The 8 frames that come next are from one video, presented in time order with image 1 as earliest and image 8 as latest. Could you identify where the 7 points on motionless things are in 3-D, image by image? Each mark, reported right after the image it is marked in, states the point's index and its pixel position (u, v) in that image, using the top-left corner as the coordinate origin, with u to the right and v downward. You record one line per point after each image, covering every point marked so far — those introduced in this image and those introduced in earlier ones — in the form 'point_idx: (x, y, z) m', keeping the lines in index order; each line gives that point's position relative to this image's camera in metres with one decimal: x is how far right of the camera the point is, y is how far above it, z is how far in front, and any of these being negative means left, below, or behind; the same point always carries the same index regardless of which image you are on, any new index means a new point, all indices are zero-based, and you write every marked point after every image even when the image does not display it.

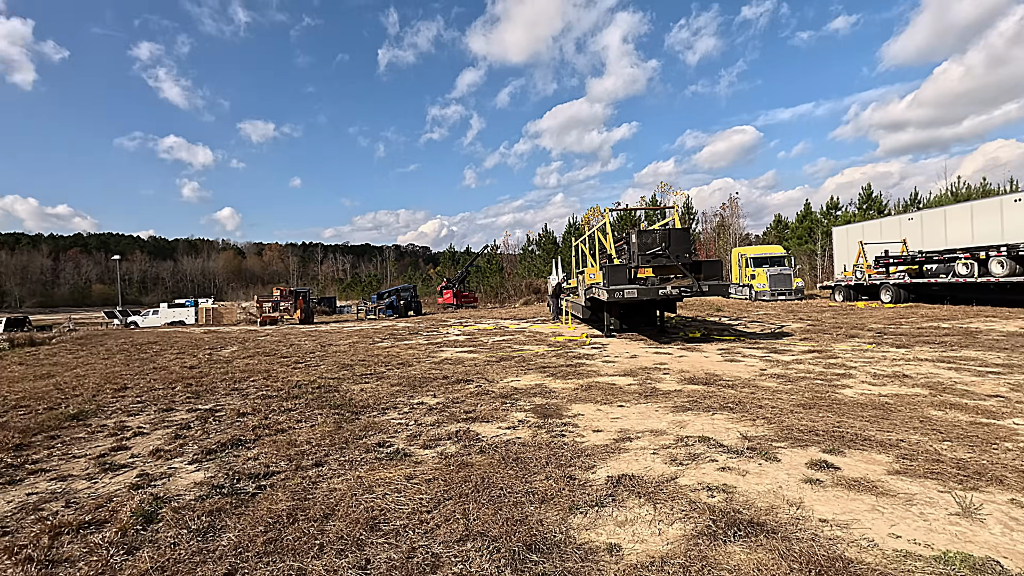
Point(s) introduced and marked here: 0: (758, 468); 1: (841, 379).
0: (+1.6, -1.2, +3.6) m
1: (+4.2, -1.2, +6.9) m
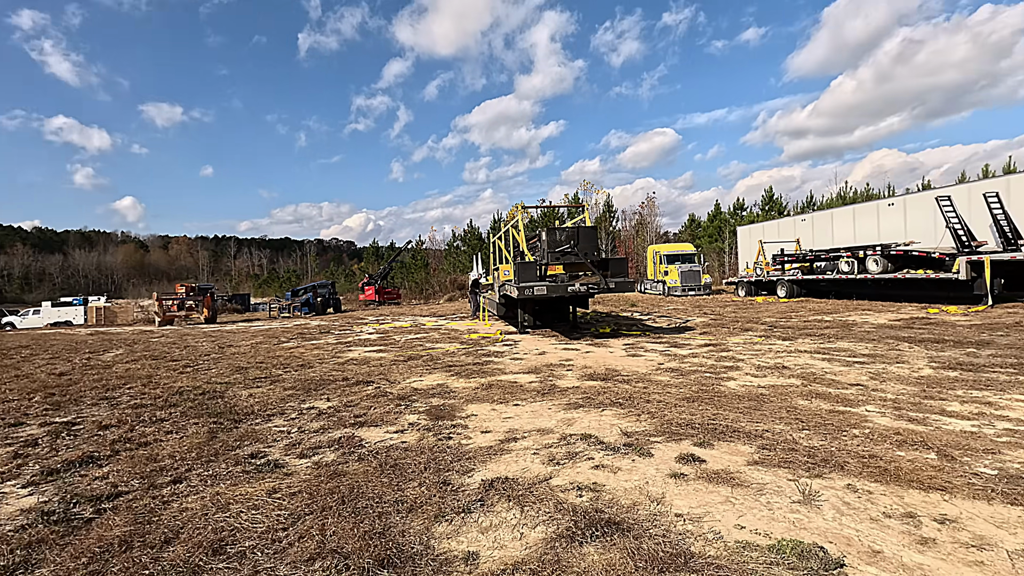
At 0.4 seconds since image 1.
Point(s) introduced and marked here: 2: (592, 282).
0: (+0.8, -1.2, +3.6) m
1: (+2.9, -1.1, +7.3) m
2: (+1.6, +0.1, +10.3) m
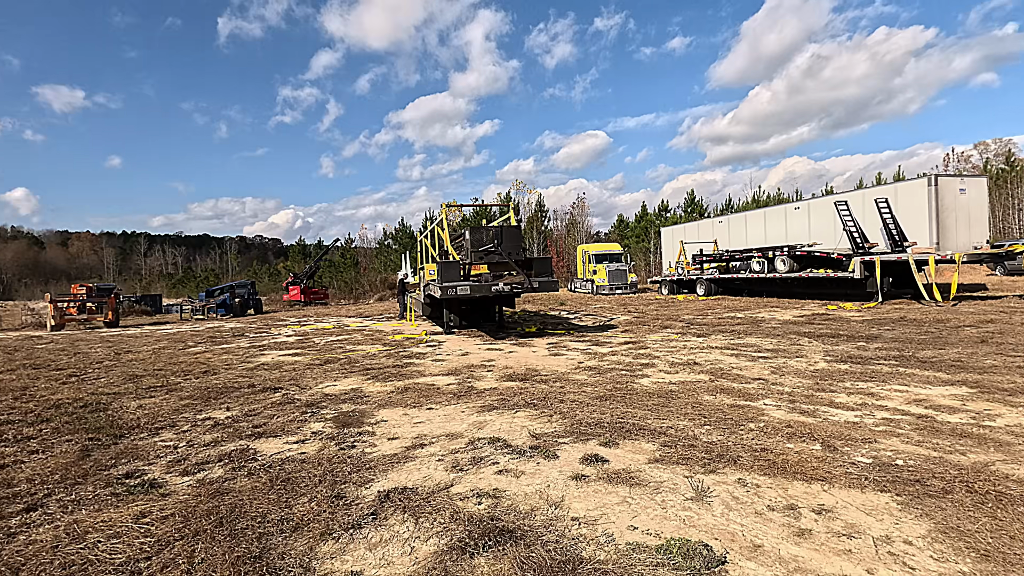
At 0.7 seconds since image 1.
0: (+0.1, -1.2, +3.6) m
1: (+1.8, -1.1, +7.5) m
2: (+0.1, +0.1, +10.3) m
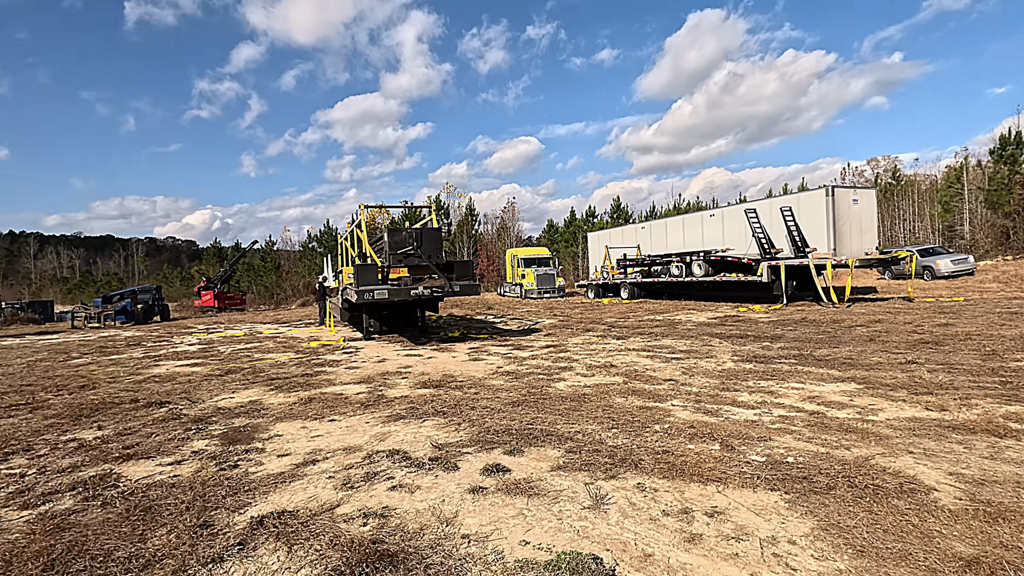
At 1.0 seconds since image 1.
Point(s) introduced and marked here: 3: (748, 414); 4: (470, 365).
0: (-0.5, -1.2, +3.4) m
1: (+0.7, -1.2, +7.5) m
2: (-1.4, +0.1, +10.1) m
3: (+2.1, -1.1, +4.9) m
4: (-0.7, -1.2, +8.4) m
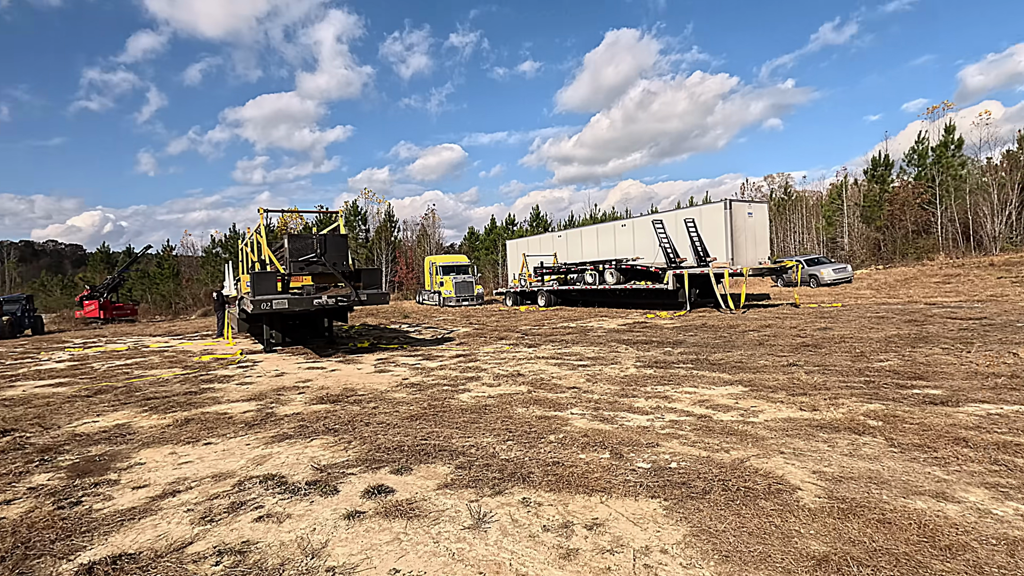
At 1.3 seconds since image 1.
0: (-1.2, -1.3, +3.1) m
1: (-0.6, -1.3, +7.3) m
2: (-3.1, -0.1, +9.6) m
3: (+1.2, -1.2, +5.0) m
4: (-2.1, -1.3, +8.0) m
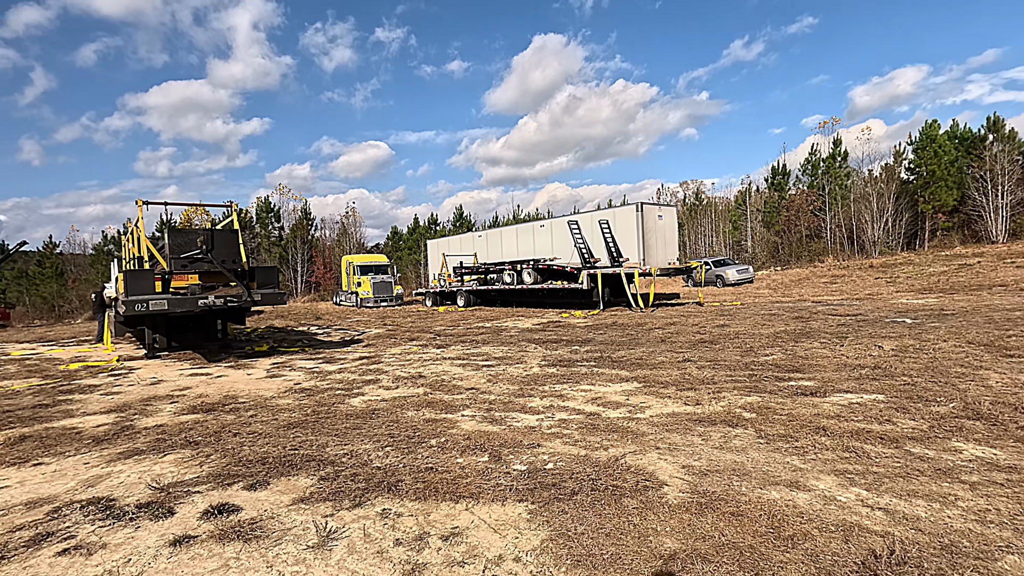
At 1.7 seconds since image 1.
0: (-2.0, -1.3, +2.7) m
1: (-1.9, -1.3, +7.0) m
2: (-4.7, -0.1, +8.9) m
3: (+0.2, -1.2, +4.9) m
4: (-3.5, -1.3, +7.5) m
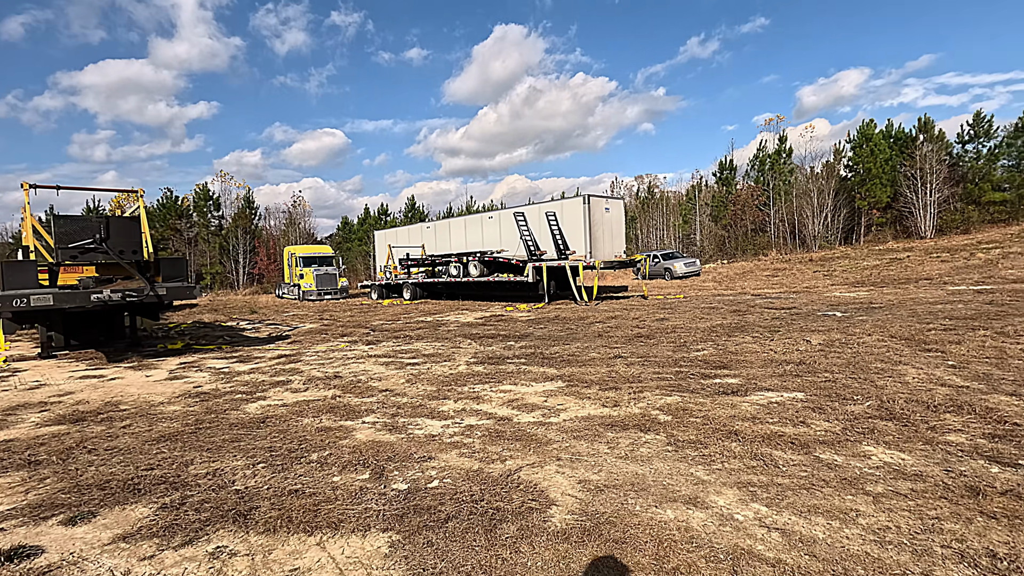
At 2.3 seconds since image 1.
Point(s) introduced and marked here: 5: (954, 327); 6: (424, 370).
0: (-2.6, -1.3, +2.2) m
1: (-2.9, -1.2, +6.4) m
2: (-5.8, 0.0, +8.1) m
3: (-0.6, -1.2, +4.5) m
4: (-4.5, -1.2, +6.8) m
5: (+6.7, -0.6, +8.1) m
6: (-1.2, -1.1, +7.3) m
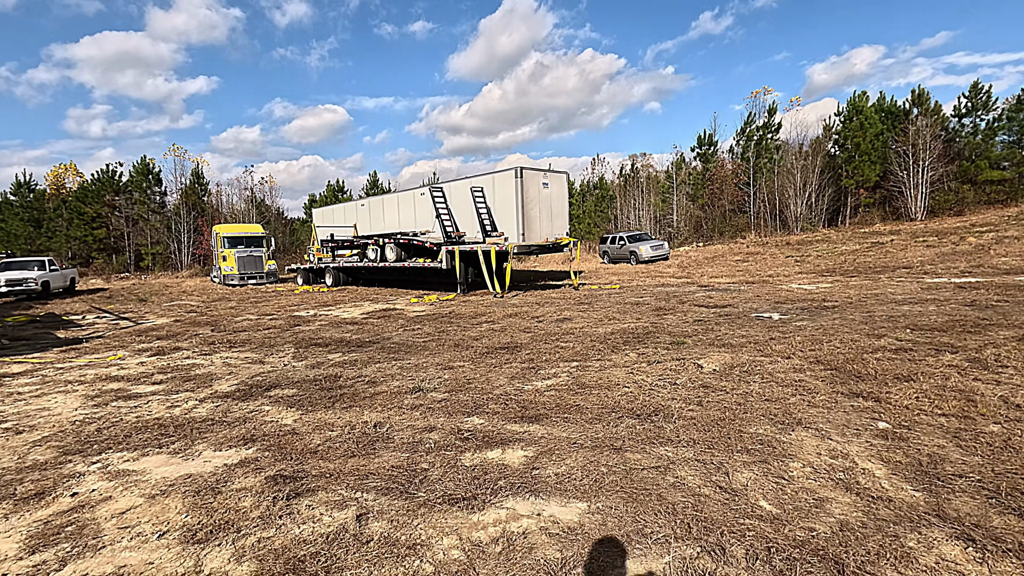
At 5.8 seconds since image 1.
0: (-5.0, -1.4, -0.2) m
1: (-5.3, -1.2, +4.1) m
2: (-8.2, +0.1, +5.7) m
3: (-3.0, -1.3, +2.1) m
4: (-6.9, -1.3, +4.4) m
5: (+4.2, -0.6, +5.7) m
6: (-3.6, -1.1, +4.9) m
